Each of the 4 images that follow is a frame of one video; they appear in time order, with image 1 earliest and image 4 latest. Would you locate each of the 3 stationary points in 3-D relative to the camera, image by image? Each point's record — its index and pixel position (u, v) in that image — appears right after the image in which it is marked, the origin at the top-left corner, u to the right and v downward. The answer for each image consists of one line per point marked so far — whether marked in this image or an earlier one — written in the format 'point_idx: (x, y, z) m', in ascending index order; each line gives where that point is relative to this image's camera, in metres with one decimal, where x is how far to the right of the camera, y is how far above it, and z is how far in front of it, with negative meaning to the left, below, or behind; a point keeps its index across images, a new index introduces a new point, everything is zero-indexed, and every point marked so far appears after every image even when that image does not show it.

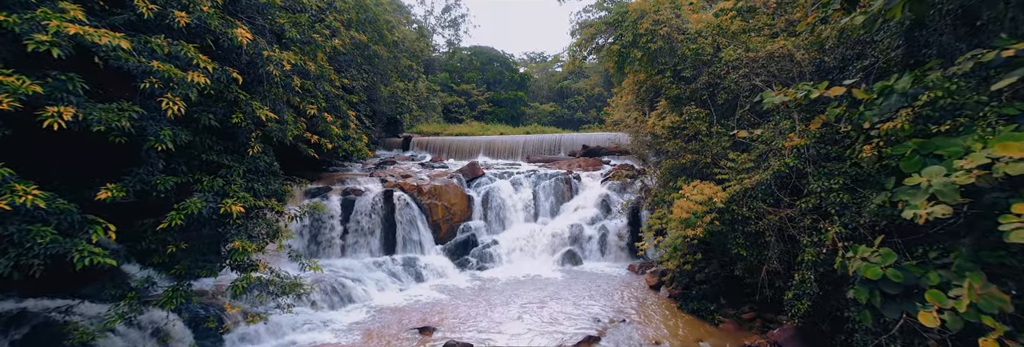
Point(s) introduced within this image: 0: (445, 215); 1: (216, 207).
0: (-1.6, -1.0, +9.4) m
1: (-3.1, -0.4, +4.1) m
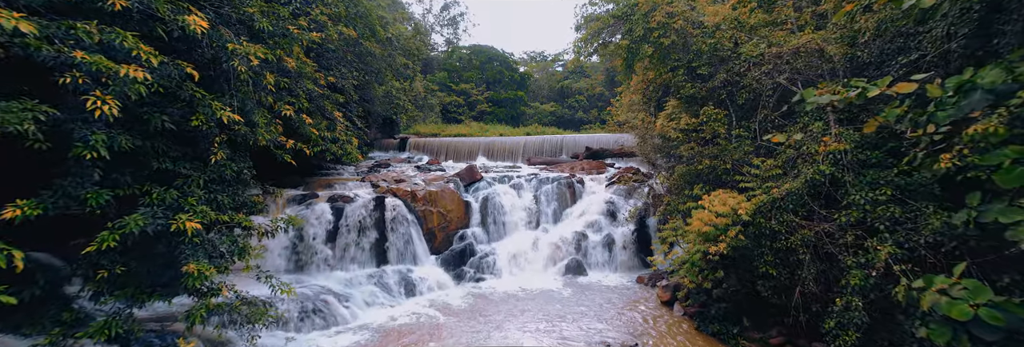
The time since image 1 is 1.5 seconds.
0: (-1.6, -1.1, +8.8) m
1: (-3.1, -0.5, +3.5) m
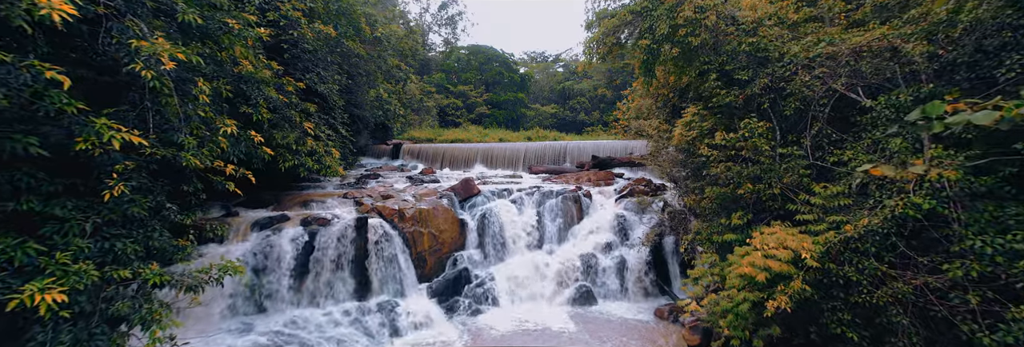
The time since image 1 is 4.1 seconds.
0: (-1.6, -1.5, +7.8) m
1: (-3.1, -0.8, +2.4) m
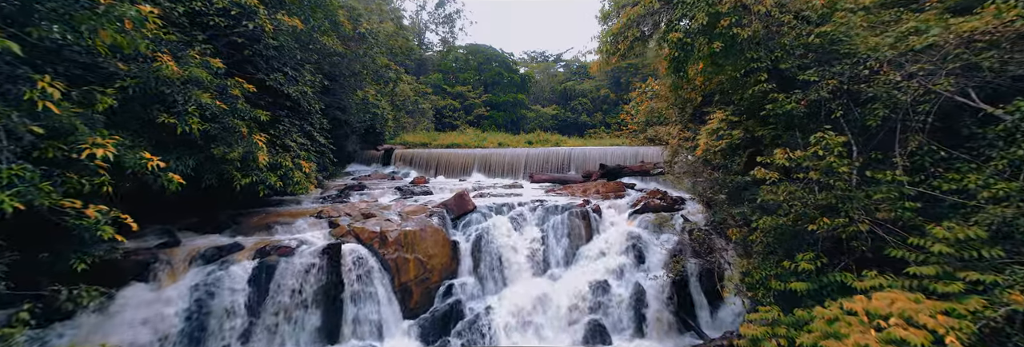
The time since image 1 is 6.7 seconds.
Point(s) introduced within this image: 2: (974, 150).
0: (-1.6, -1.8, +6.5) m
1: (-3.1, -1.1, +1.2) m
2: (+4.3, +0.2, +3.6) m
